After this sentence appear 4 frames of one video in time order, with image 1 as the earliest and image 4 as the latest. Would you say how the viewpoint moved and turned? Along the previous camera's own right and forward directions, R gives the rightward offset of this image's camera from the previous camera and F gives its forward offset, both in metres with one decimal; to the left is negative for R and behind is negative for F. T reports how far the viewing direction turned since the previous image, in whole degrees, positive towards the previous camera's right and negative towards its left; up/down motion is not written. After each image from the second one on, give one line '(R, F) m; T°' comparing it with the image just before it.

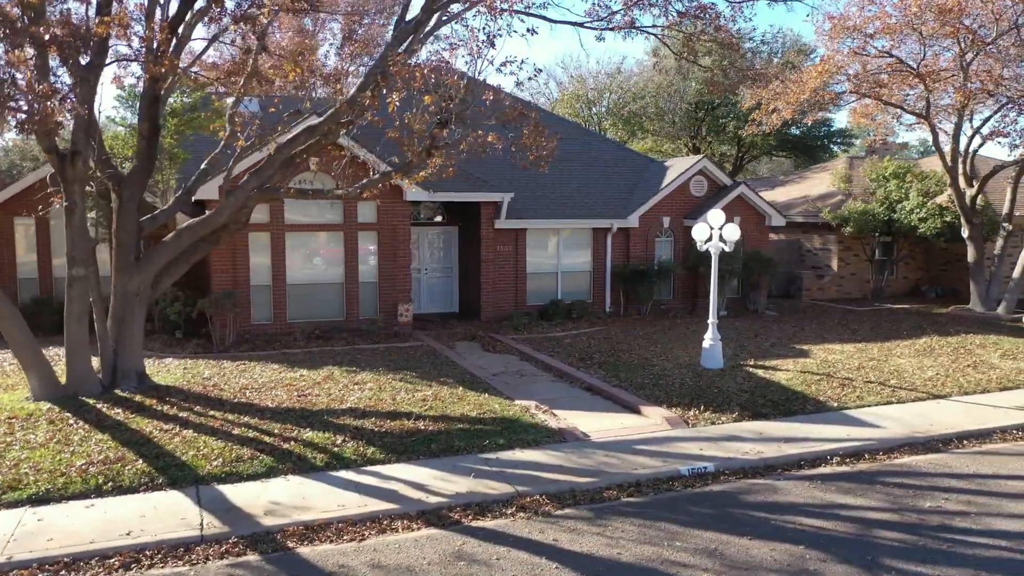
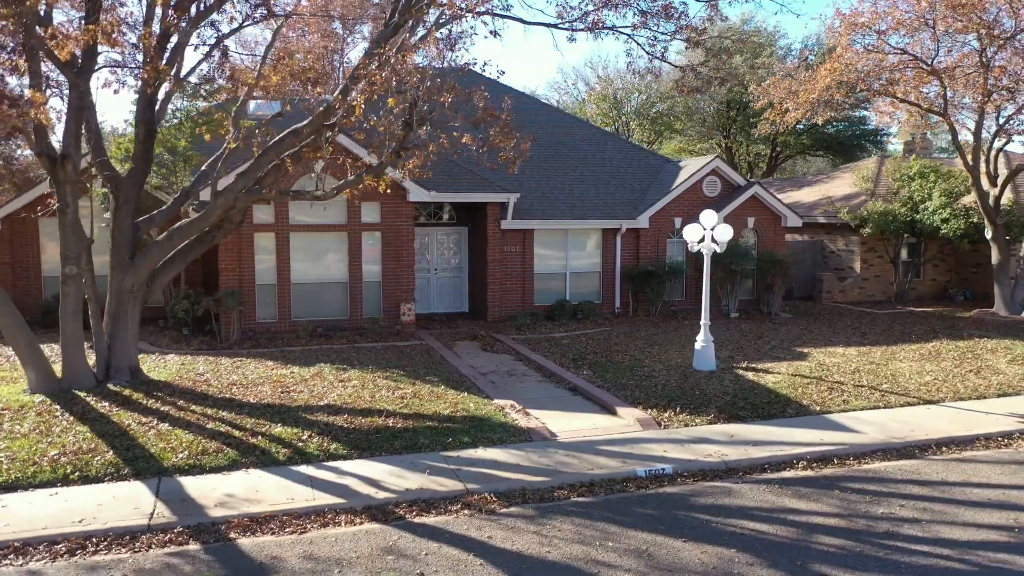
(+0.9, 0.0) m; -4°
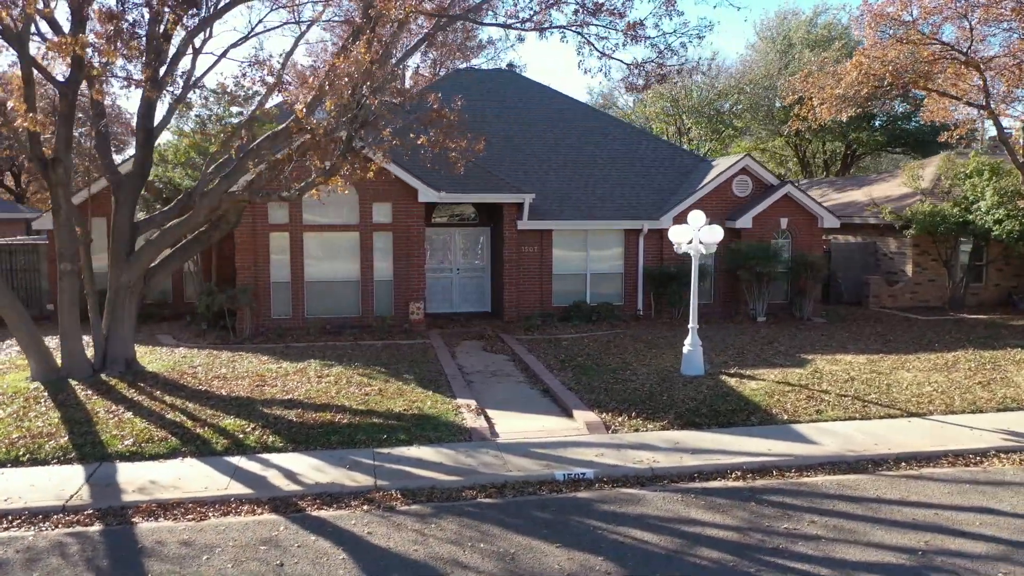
(+1.8, +0.1) m; -7°
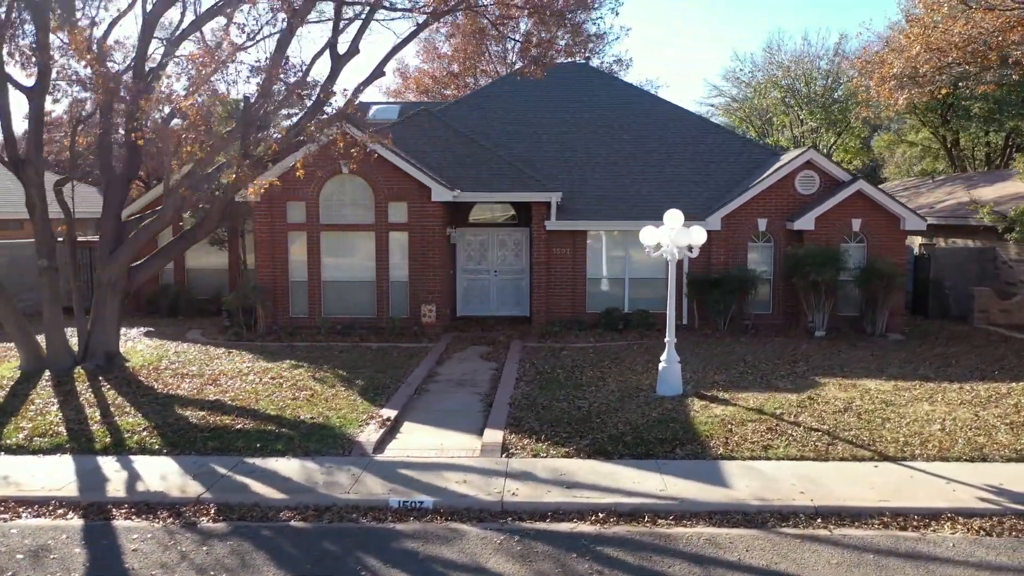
(+3.0, +1.2) m; -13°
